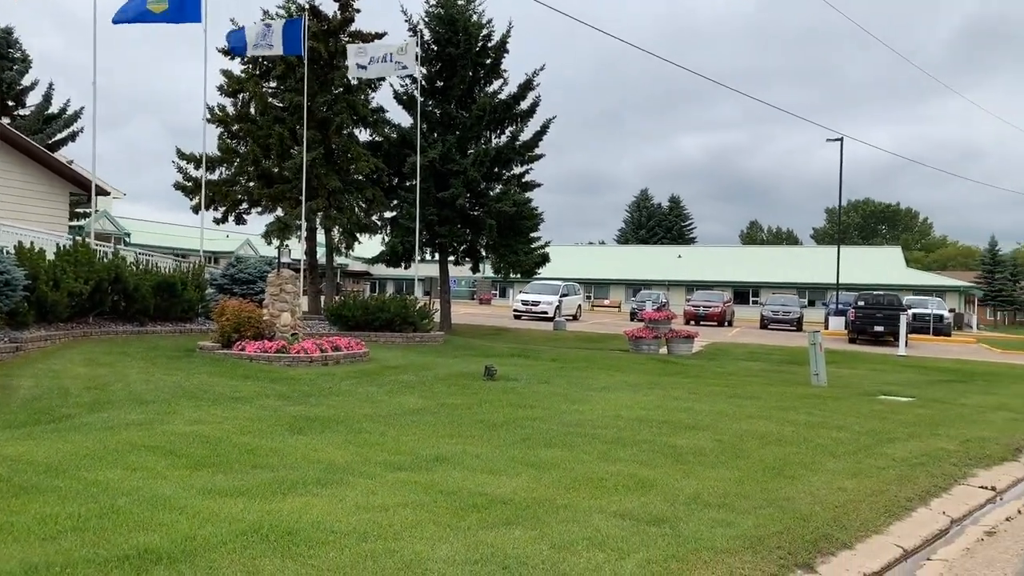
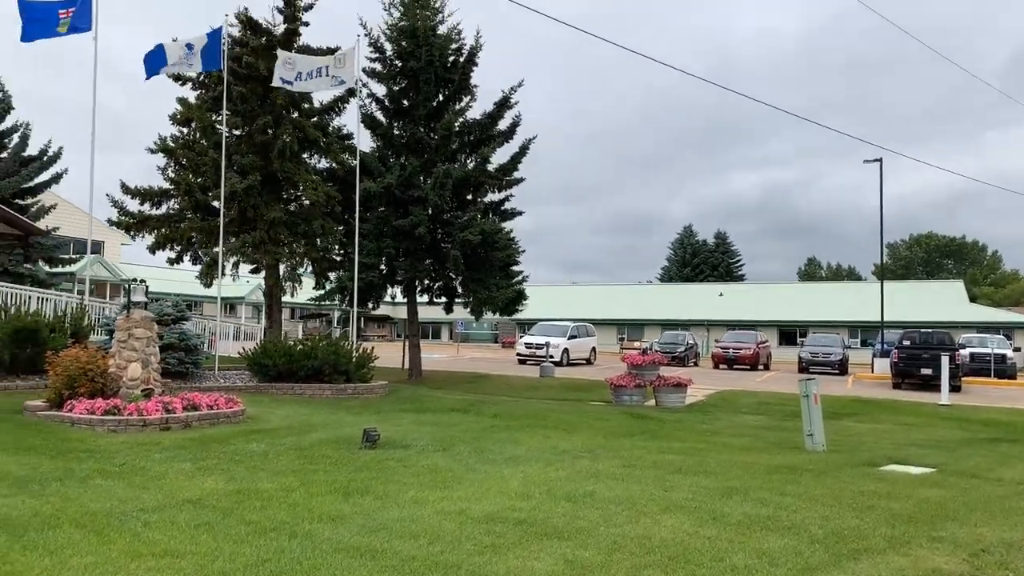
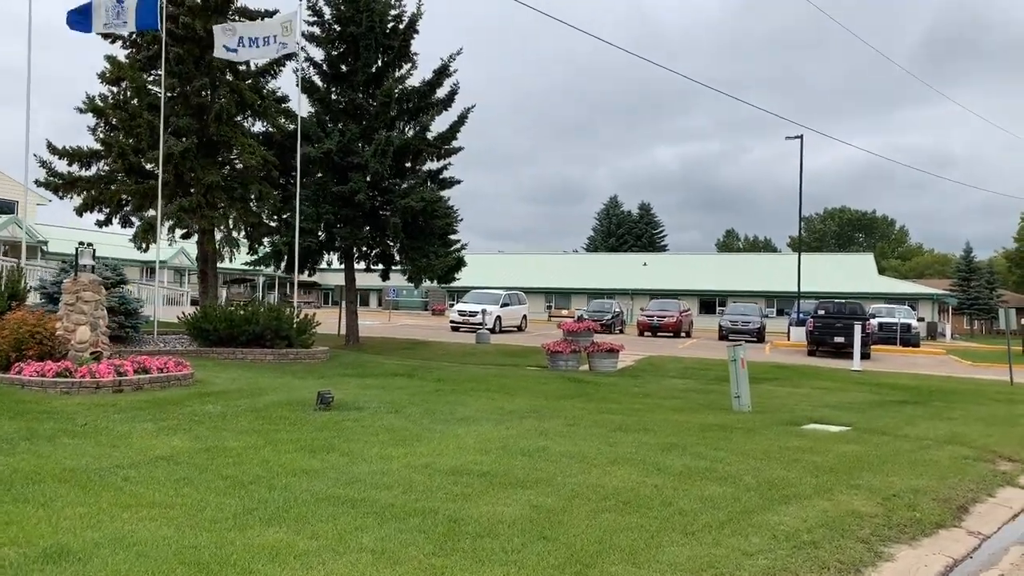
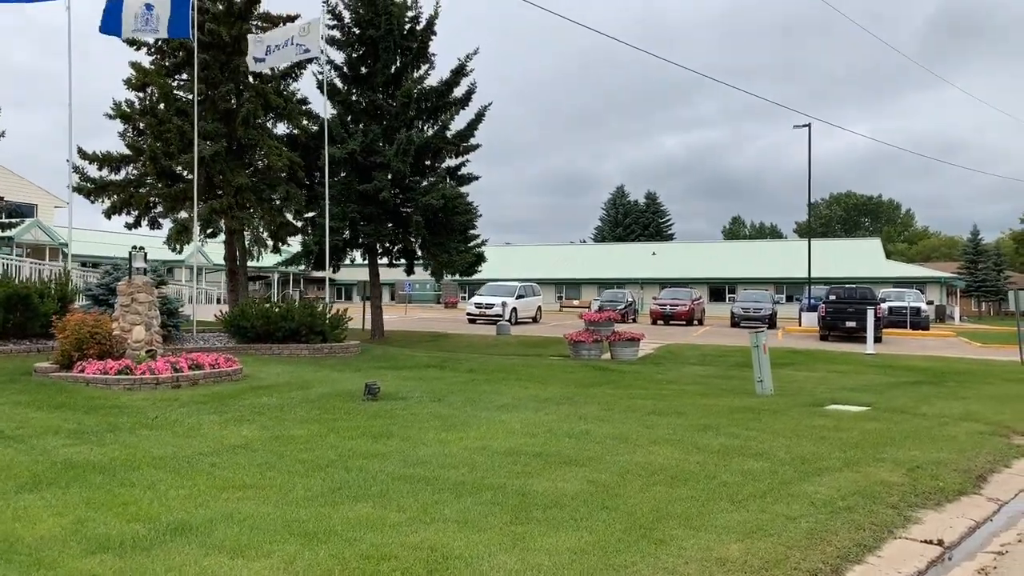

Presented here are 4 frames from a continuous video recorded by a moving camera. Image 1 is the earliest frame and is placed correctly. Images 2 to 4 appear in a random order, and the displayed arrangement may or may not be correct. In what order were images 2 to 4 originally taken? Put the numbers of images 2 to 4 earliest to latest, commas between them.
4, 3, 2
